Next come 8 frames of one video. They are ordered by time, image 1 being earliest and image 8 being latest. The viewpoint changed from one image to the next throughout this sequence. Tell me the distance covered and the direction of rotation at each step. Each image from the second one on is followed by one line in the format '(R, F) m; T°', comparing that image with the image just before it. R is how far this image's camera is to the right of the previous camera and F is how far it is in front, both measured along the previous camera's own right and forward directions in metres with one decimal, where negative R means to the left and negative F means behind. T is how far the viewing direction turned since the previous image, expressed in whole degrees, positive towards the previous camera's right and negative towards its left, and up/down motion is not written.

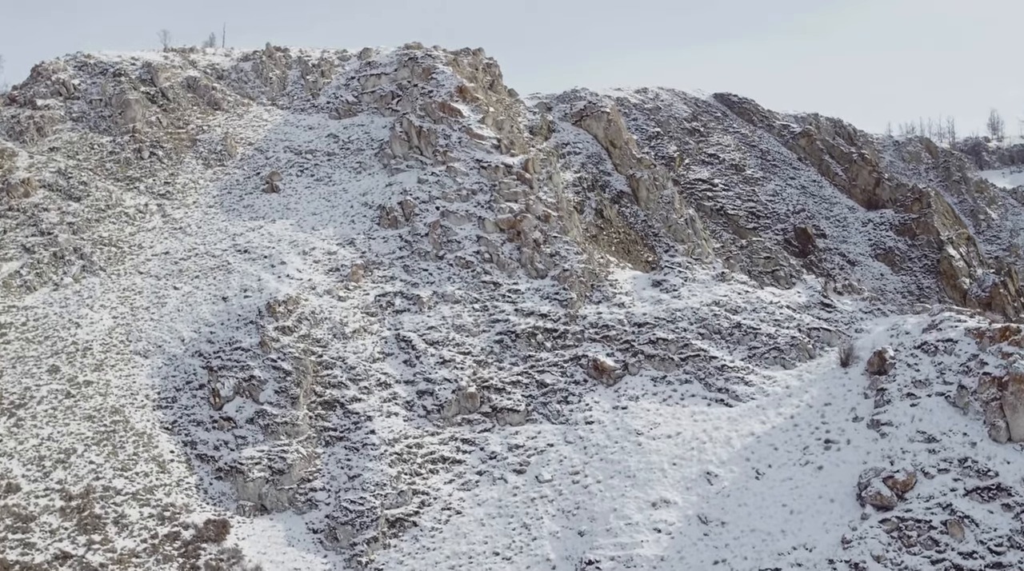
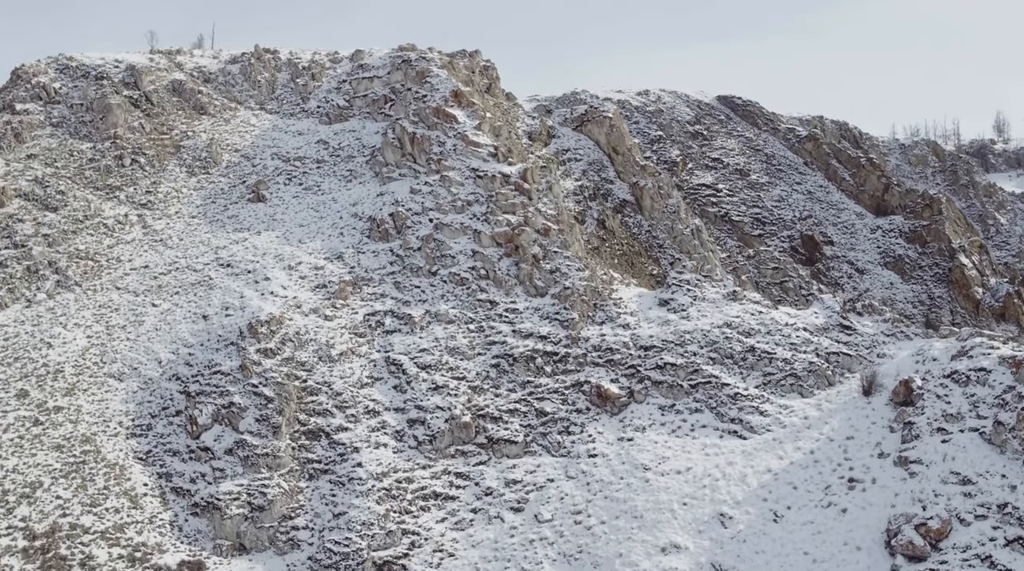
(+0.1, +2.0) m; 0°
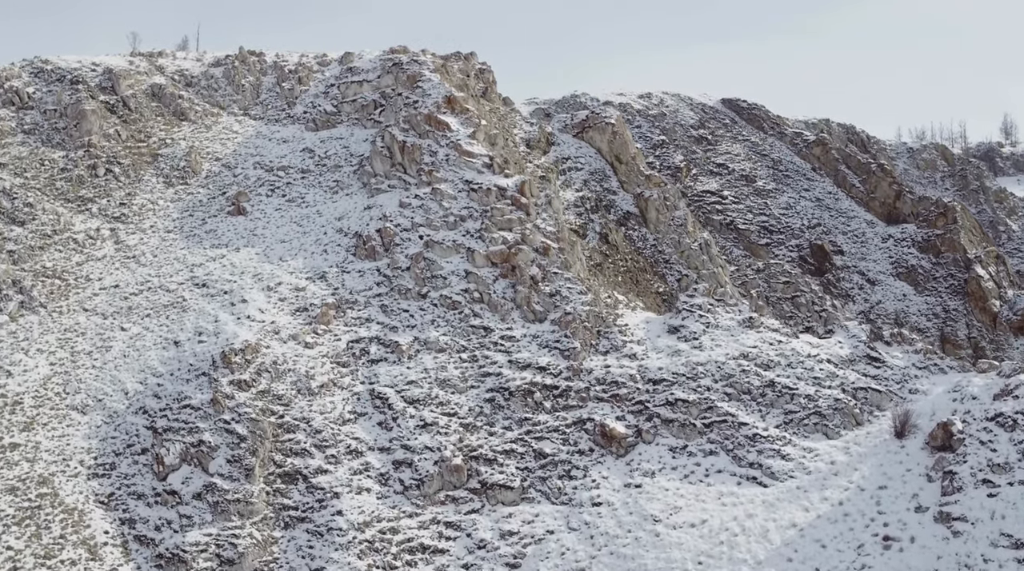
(+0.1, +2.5) m; 0°
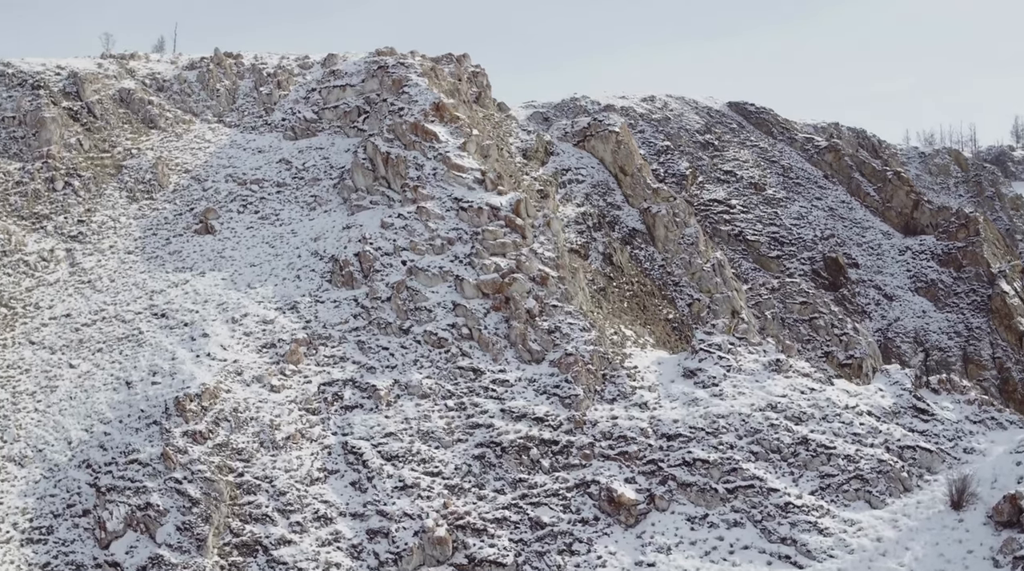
(+0.2, +3.5) m; 0°
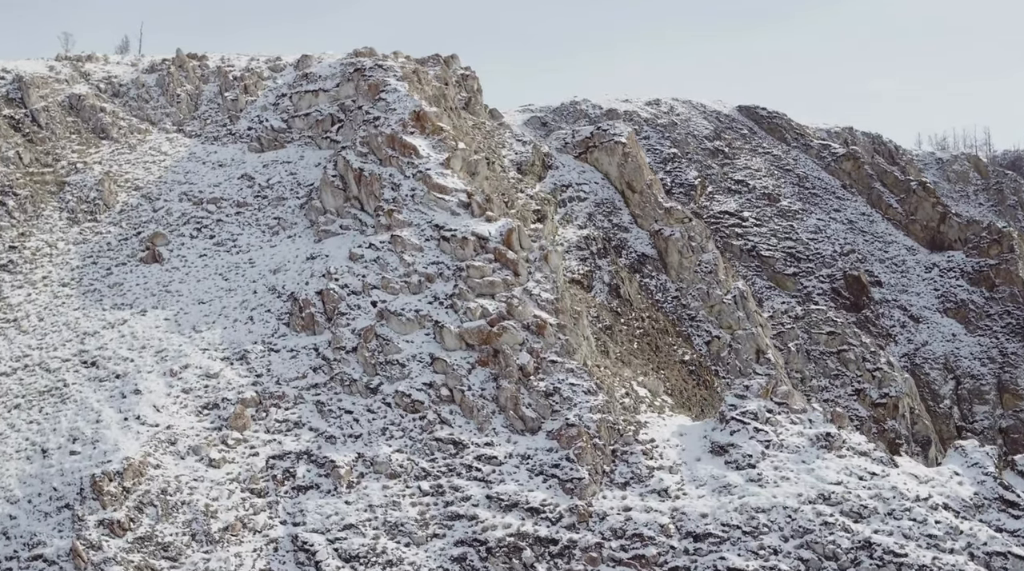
(+0.2, +4.5) m; 0°
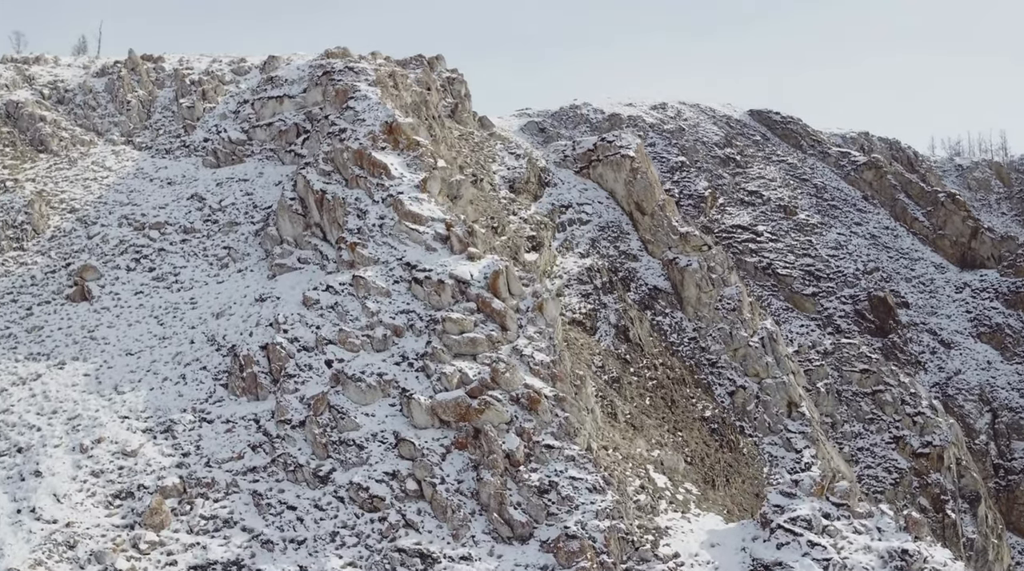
(+0.3, +4.5) m; 0°
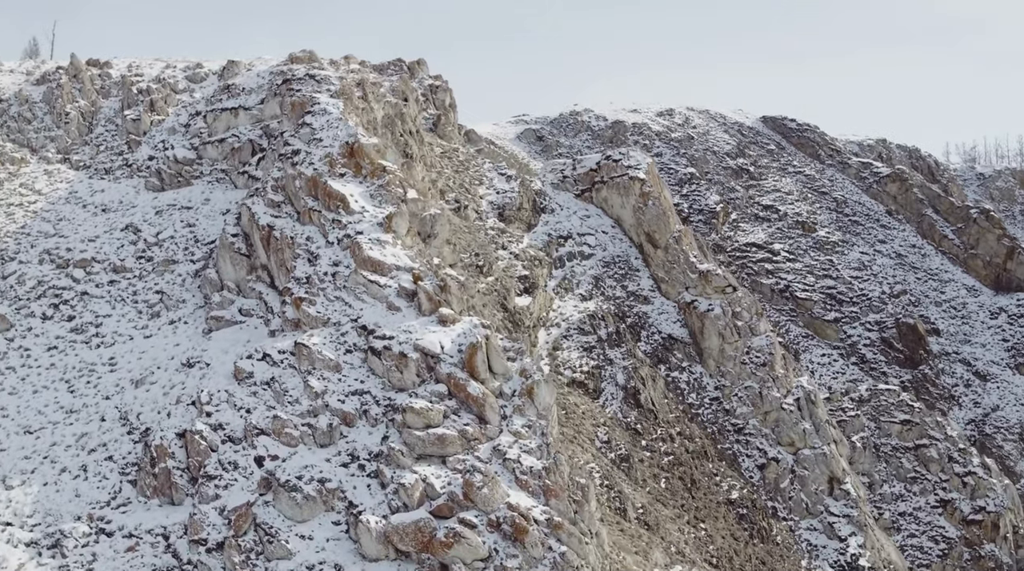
(+0.3, +4.3) m; 0°
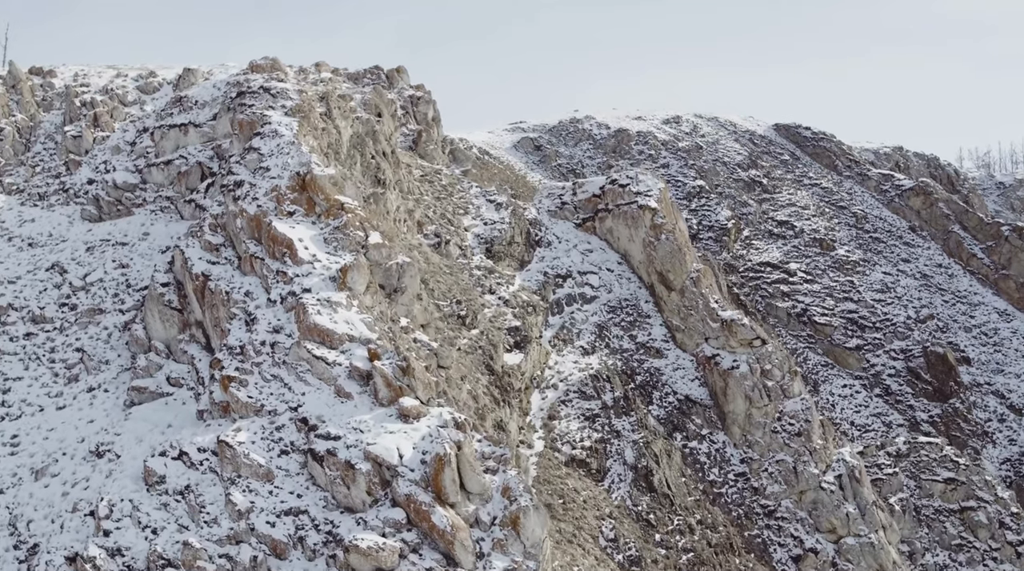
(+0.3, +3.6) m; 0°
